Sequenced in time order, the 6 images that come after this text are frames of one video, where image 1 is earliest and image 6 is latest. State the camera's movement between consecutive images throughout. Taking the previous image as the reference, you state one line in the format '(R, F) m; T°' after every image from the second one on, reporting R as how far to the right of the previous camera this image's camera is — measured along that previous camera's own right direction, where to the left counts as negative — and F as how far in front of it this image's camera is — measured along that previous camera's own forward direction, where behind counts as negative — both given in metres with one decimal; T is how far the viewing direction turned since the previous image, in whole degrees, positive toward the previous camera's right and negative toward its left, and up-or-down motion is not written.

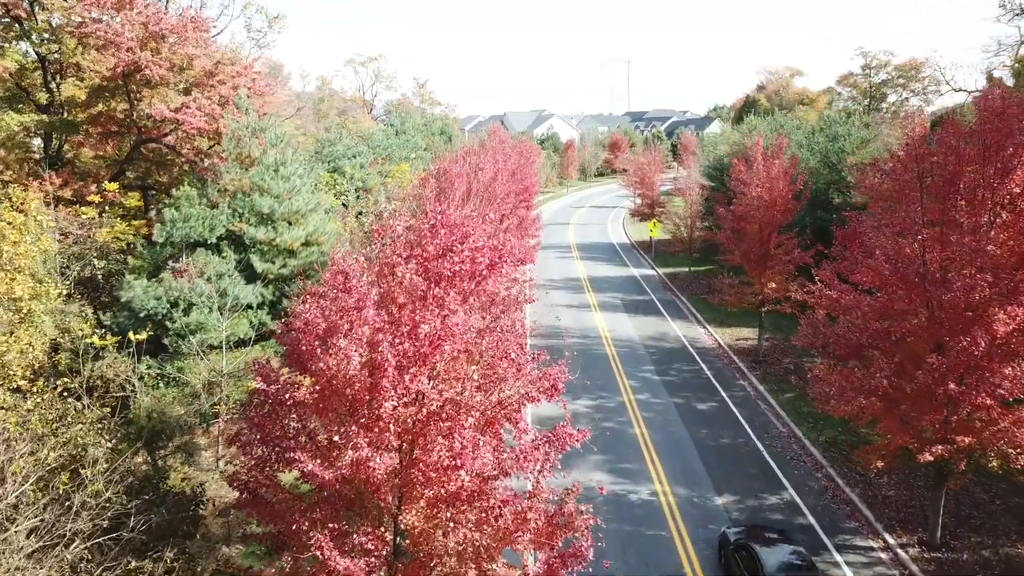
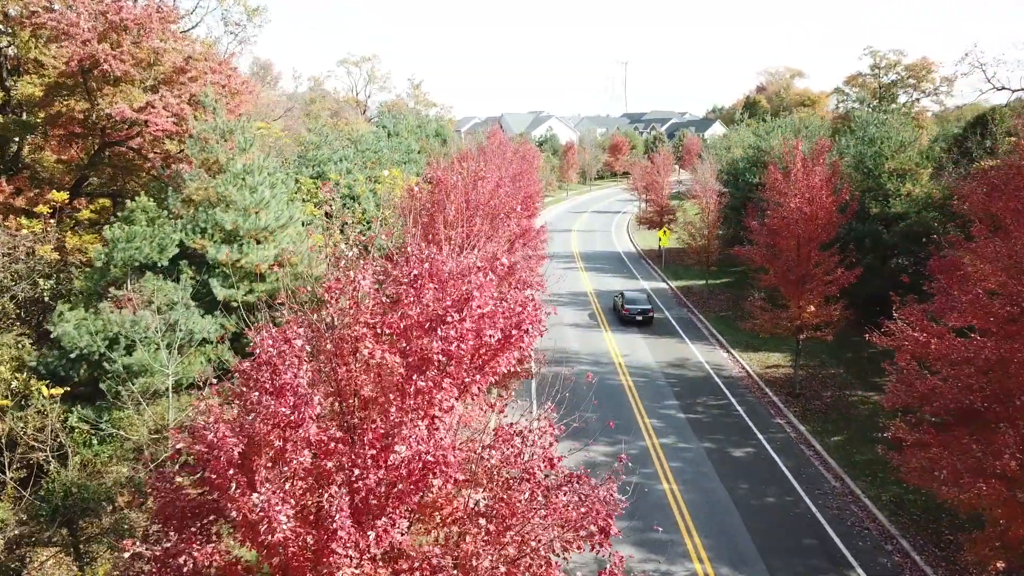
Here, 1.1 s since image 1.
(-0.2, +2.3) m; 0°
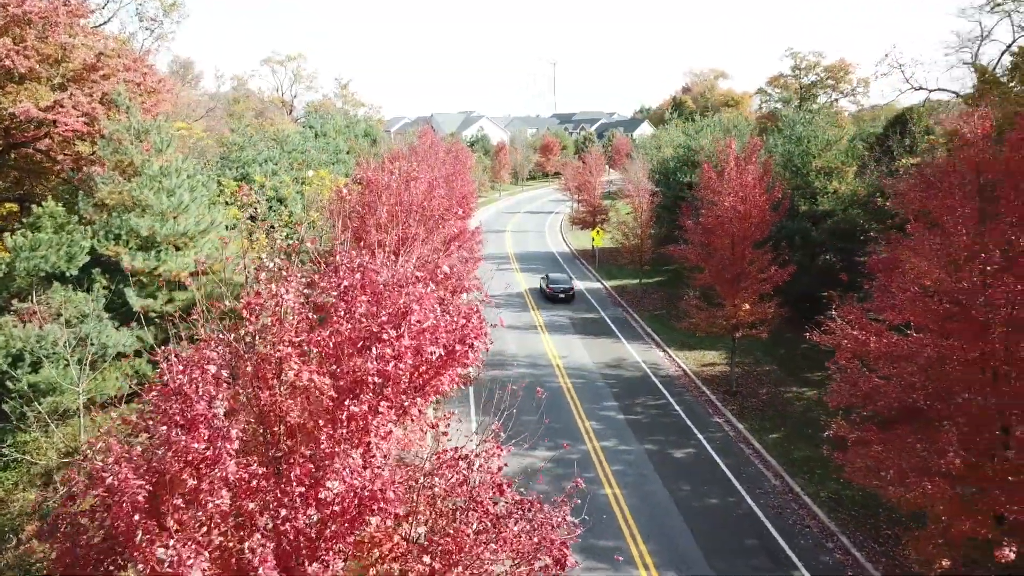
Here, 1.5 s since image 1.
(0.0, +0.4) m; +6°
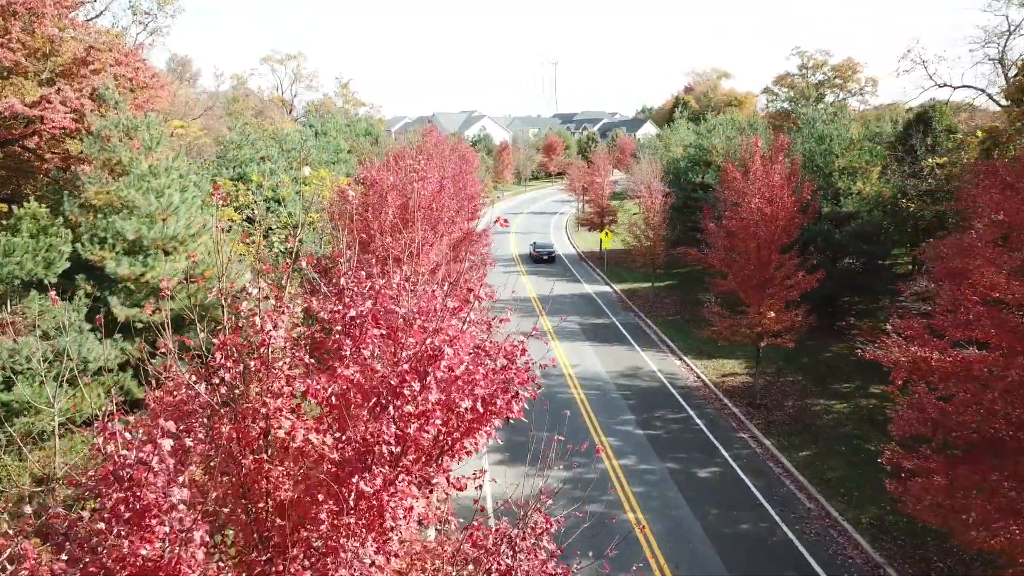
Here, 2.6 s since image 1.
(-0.3, +1.0) m; 0°
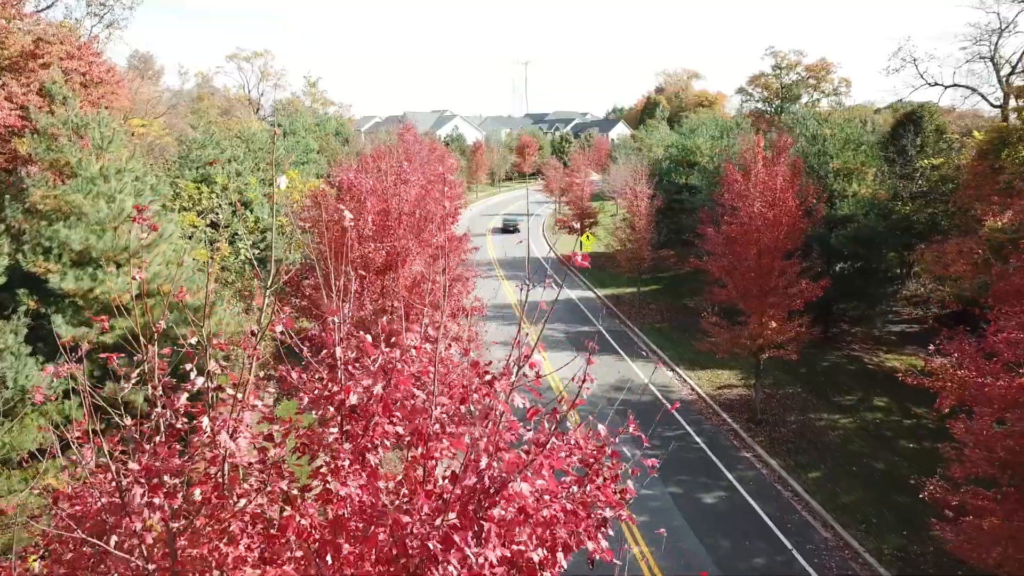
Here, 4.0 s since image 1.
(-0.4, +1.1) m; +3°
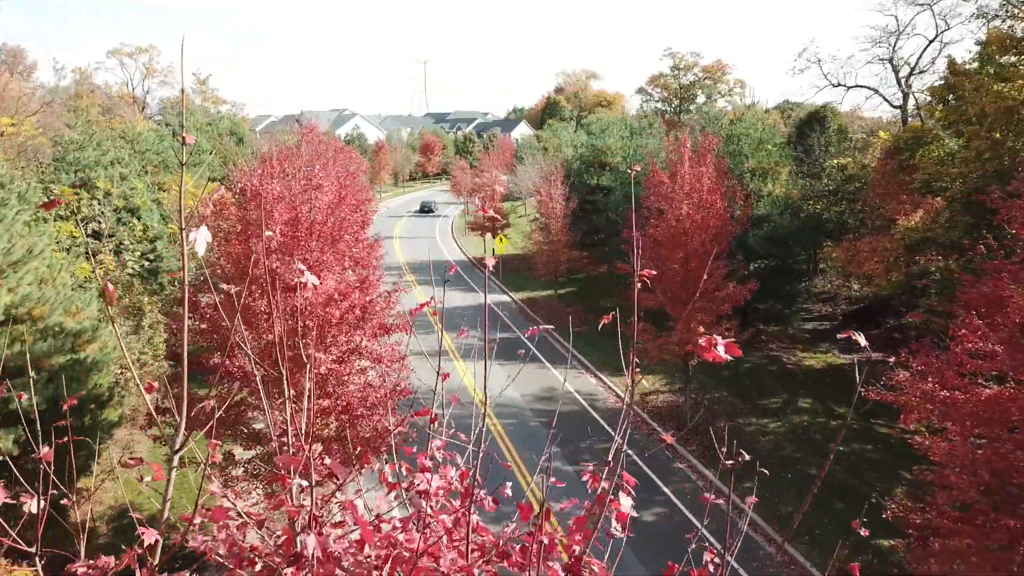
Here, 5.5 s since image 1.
(-0.2, +1.4) m; +9°
